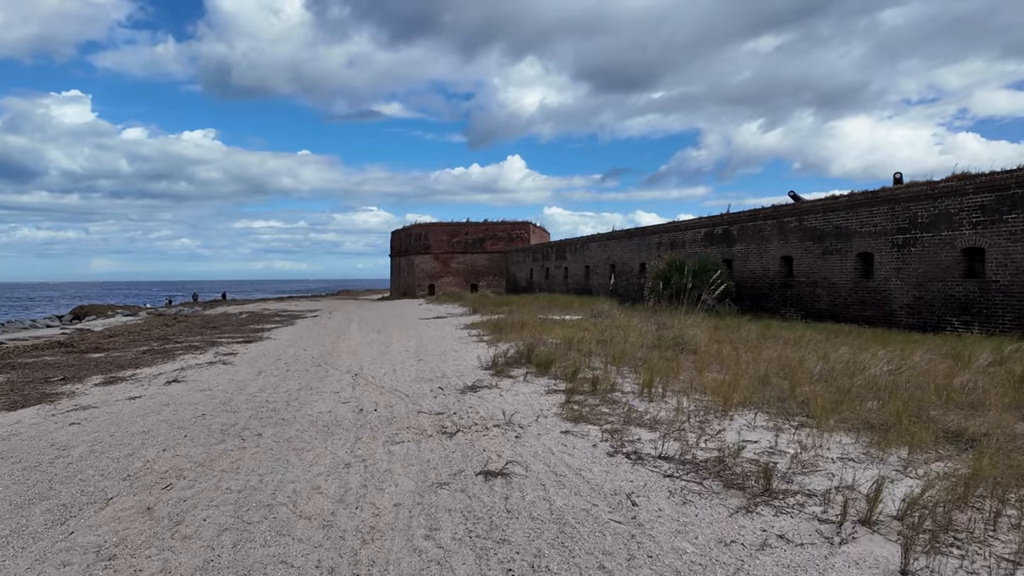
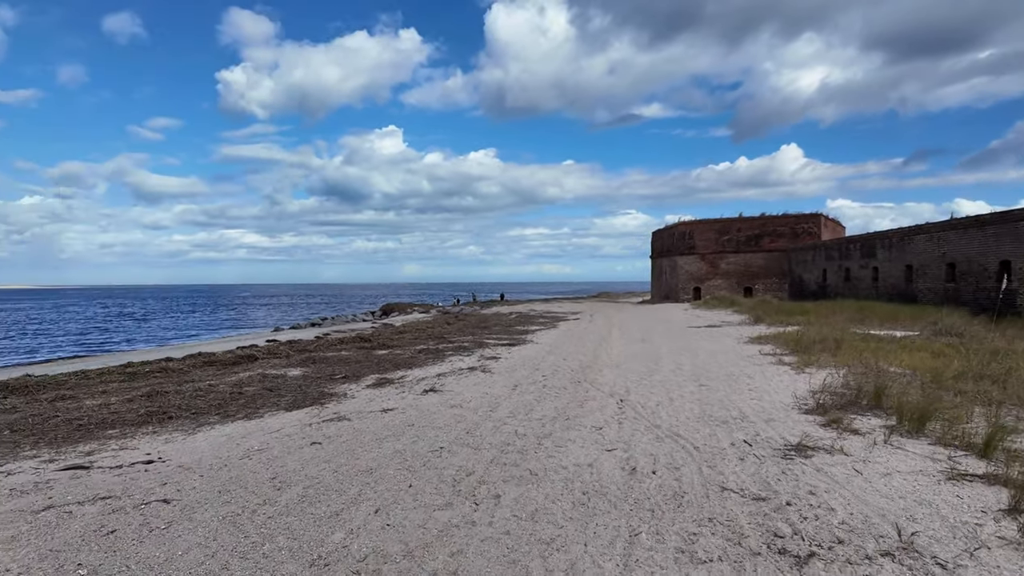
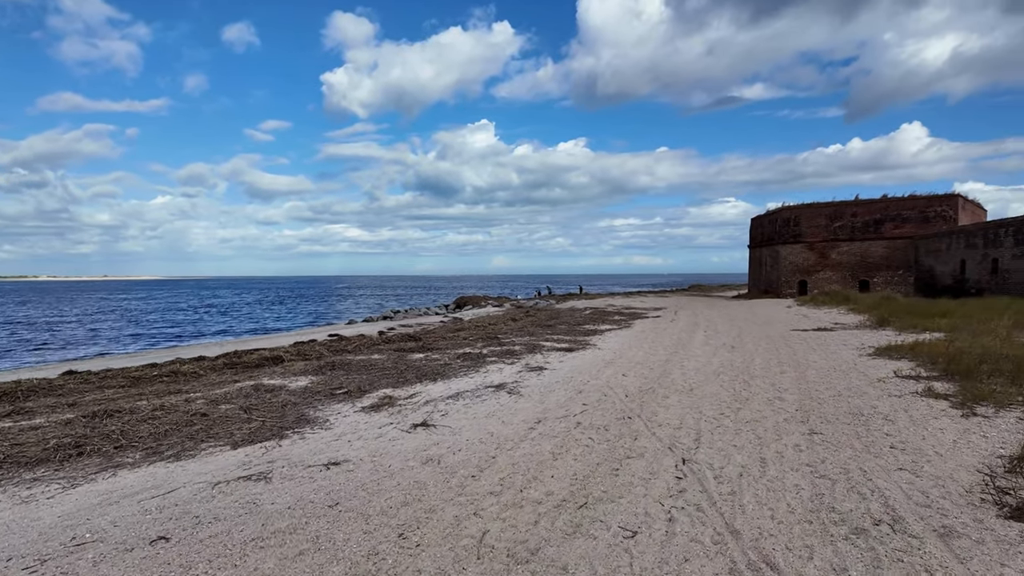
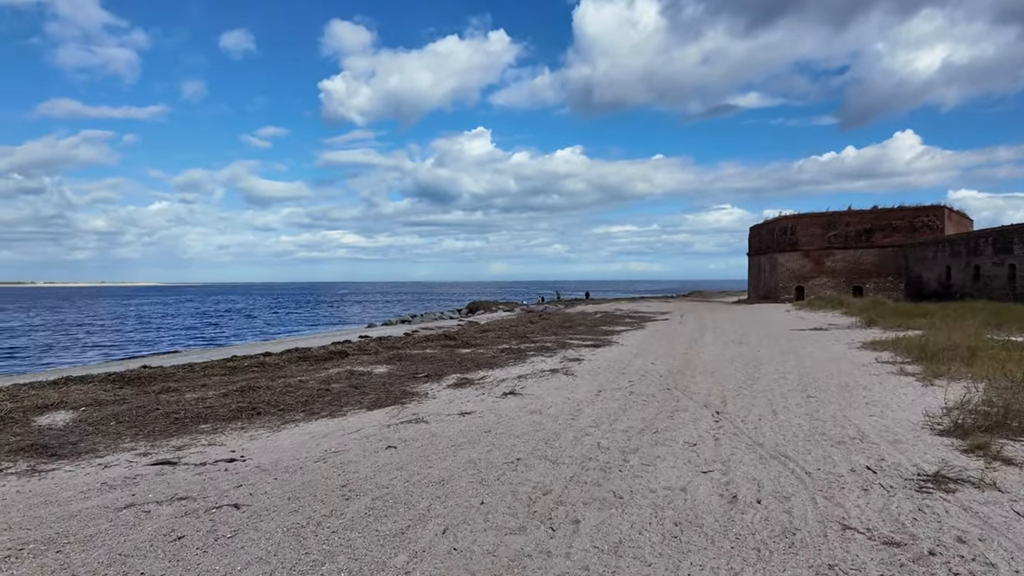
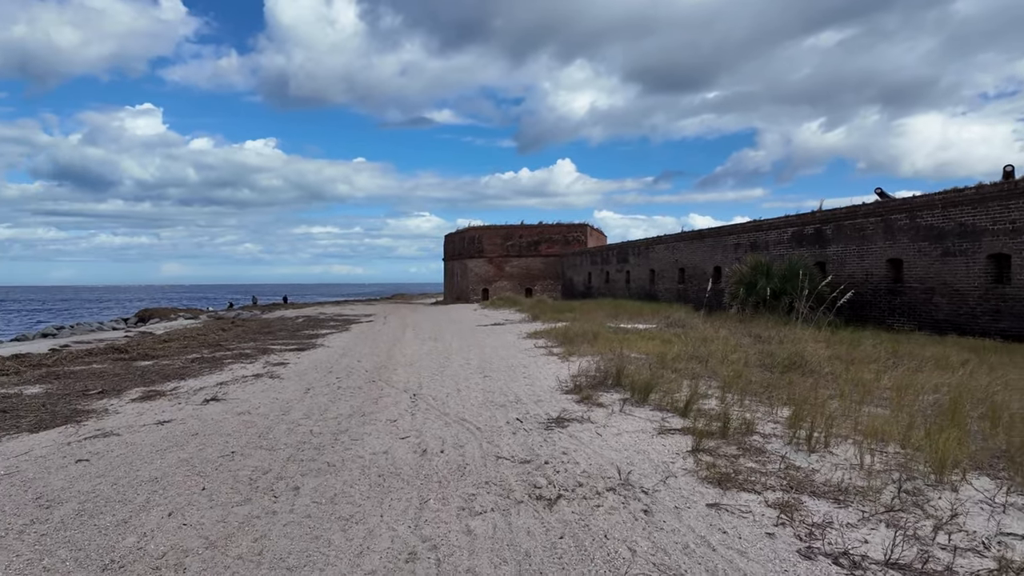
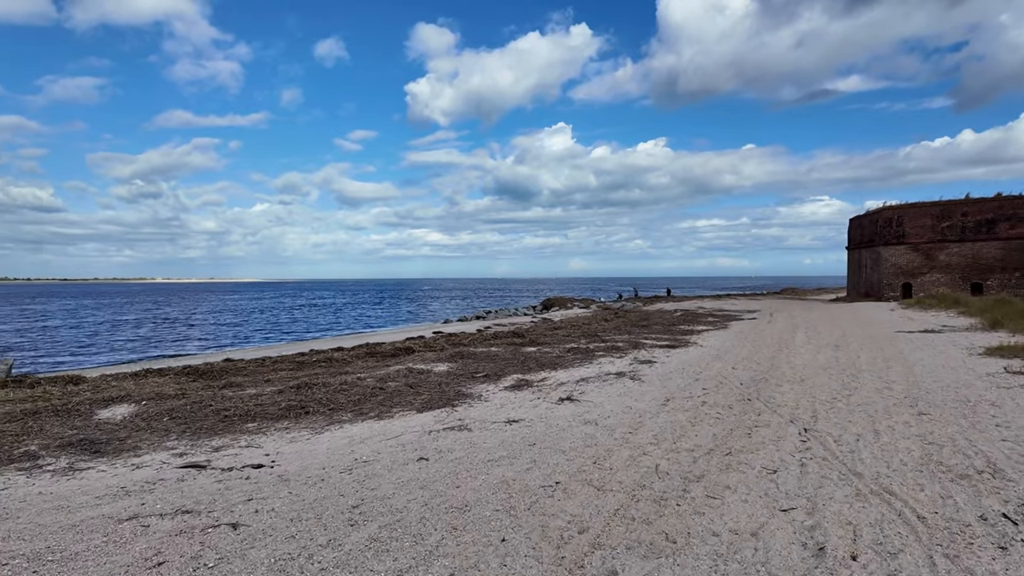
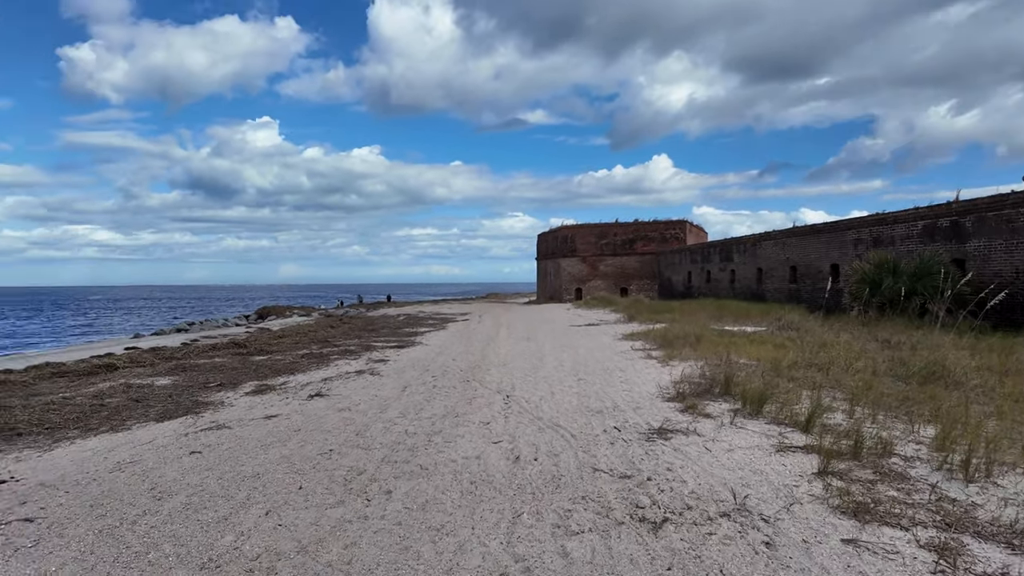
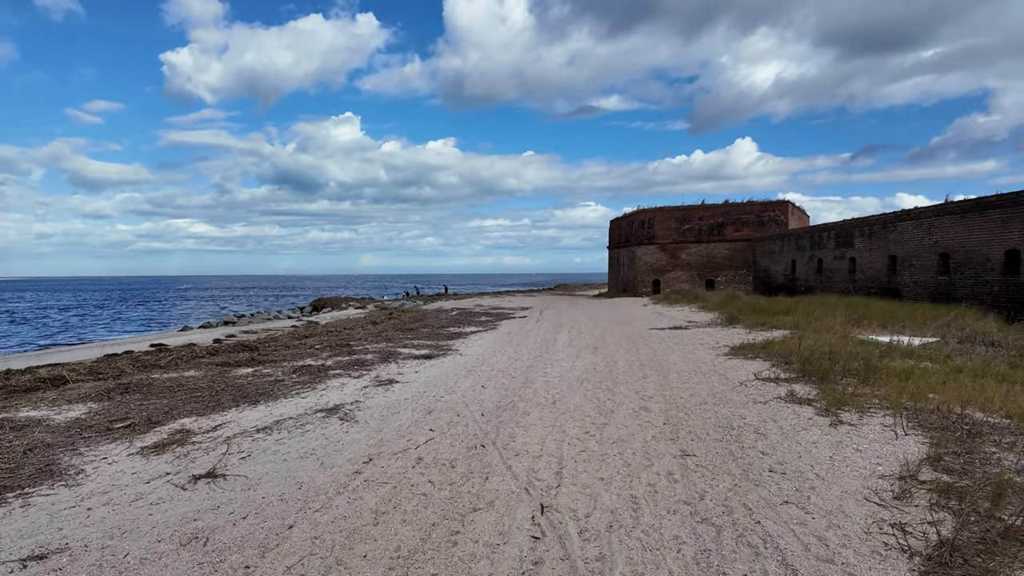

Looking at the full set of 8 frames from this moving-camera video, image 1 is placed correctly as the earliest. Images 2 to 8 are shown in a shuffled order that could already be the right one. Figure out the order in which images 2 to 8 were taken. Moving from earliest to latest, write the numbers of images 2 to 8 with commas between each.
5, 7, 2, 4, 6, 3, 8
